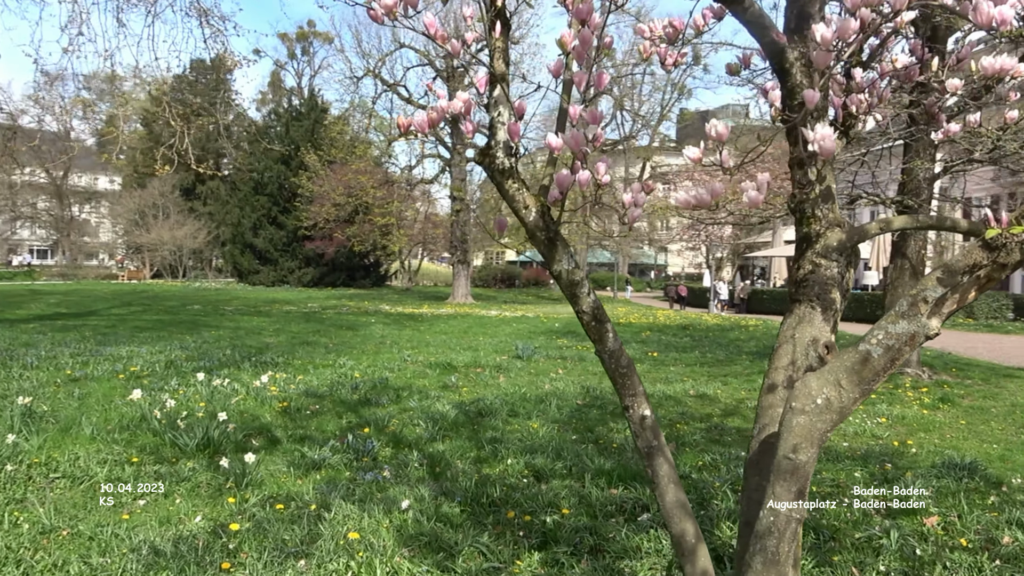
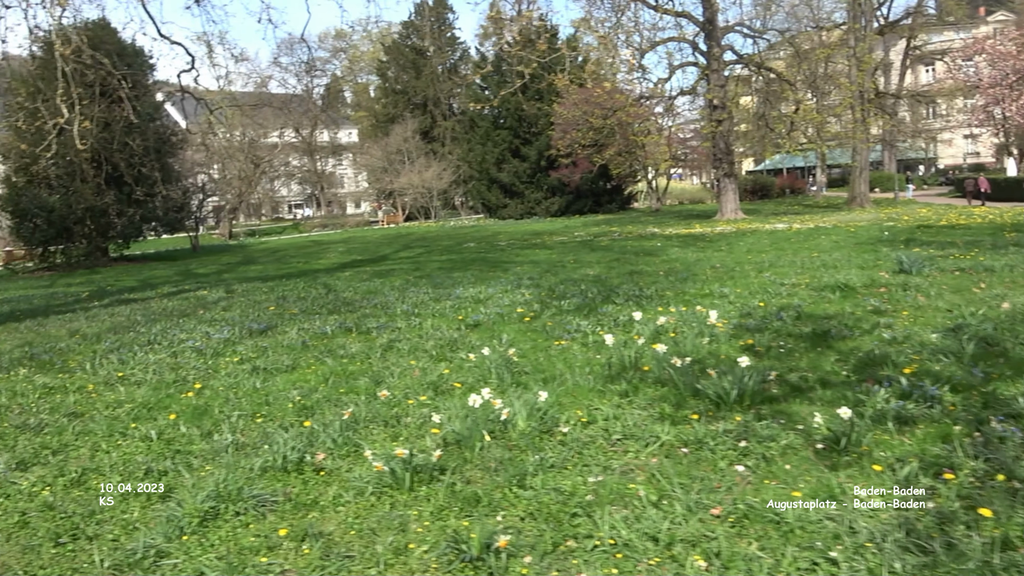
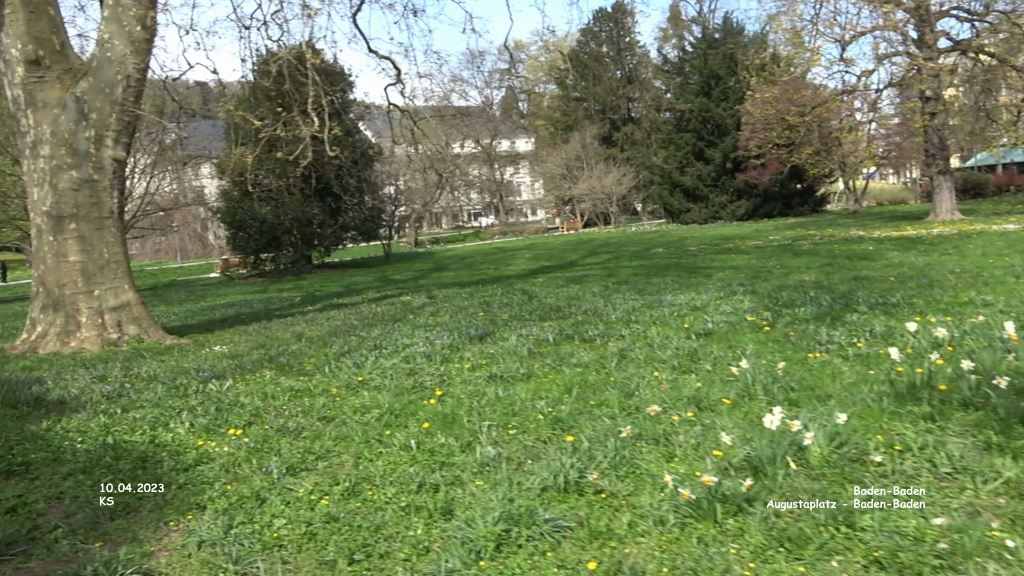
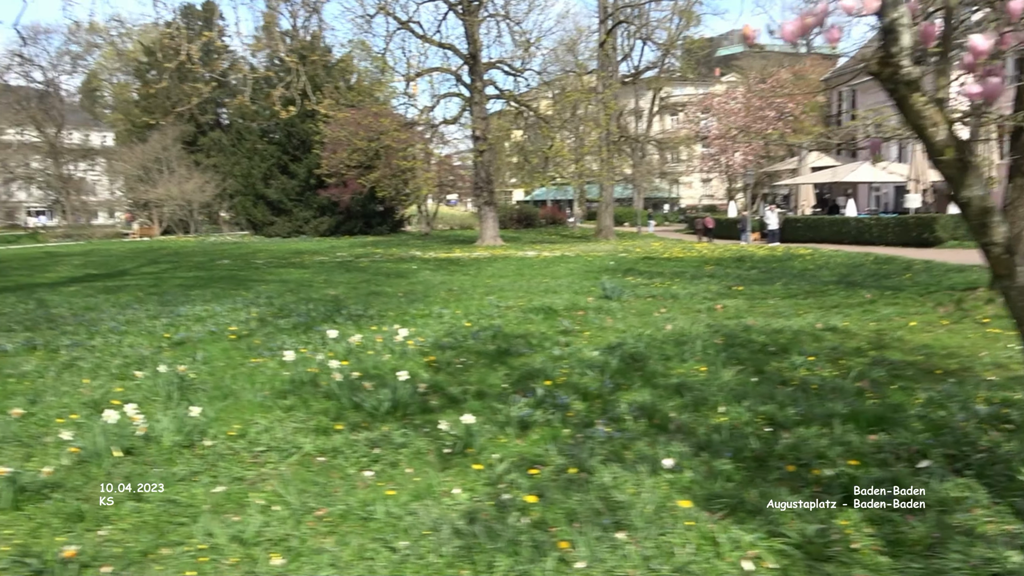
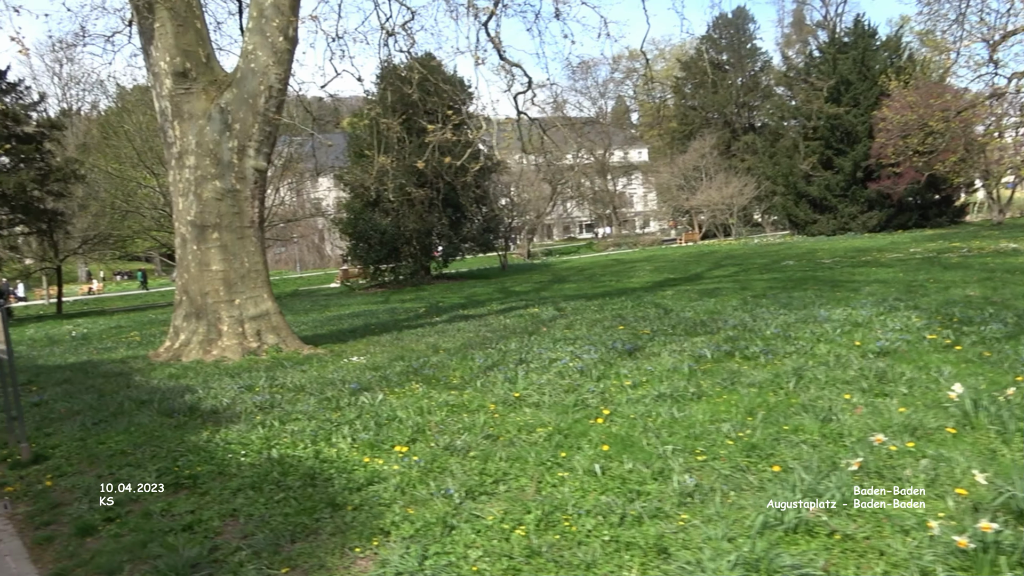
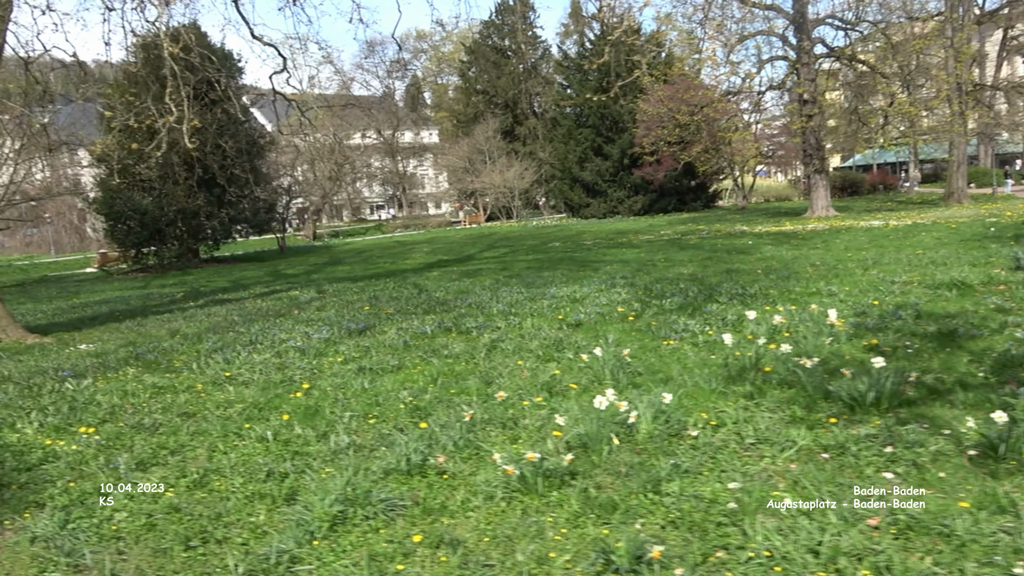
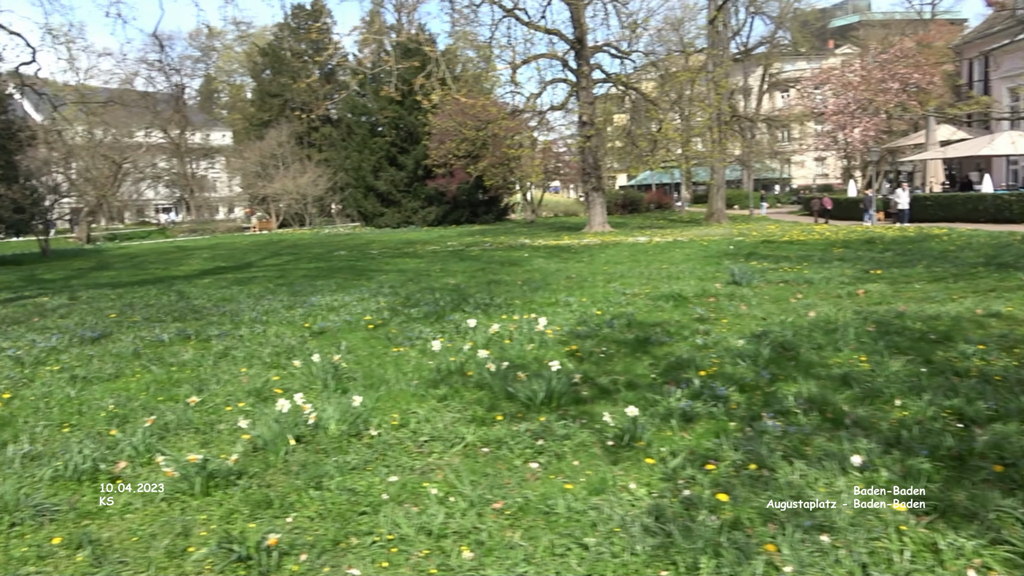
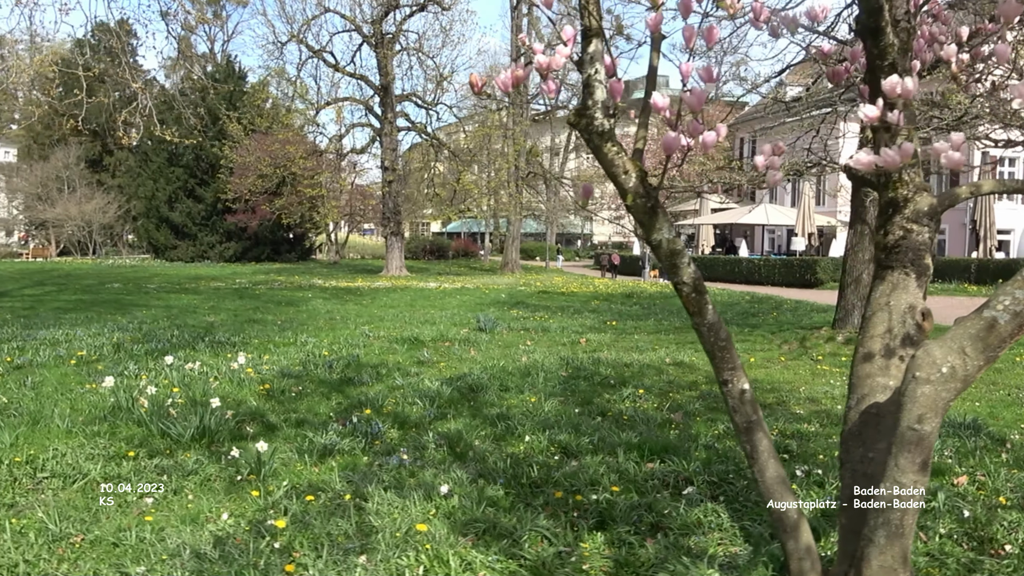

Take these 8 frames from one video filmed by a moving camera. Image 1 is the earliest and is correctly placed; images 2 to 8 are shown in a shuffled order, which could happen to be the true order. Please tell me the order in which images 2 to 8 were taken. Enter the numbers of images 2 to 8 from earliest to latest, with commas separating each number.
8, 4, 7, 2, 6, 3, 5
